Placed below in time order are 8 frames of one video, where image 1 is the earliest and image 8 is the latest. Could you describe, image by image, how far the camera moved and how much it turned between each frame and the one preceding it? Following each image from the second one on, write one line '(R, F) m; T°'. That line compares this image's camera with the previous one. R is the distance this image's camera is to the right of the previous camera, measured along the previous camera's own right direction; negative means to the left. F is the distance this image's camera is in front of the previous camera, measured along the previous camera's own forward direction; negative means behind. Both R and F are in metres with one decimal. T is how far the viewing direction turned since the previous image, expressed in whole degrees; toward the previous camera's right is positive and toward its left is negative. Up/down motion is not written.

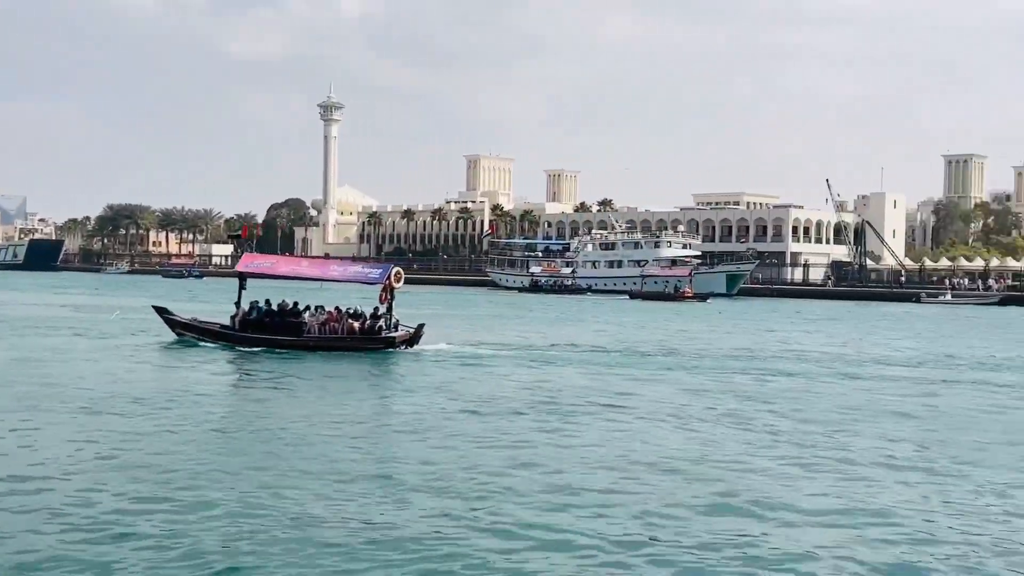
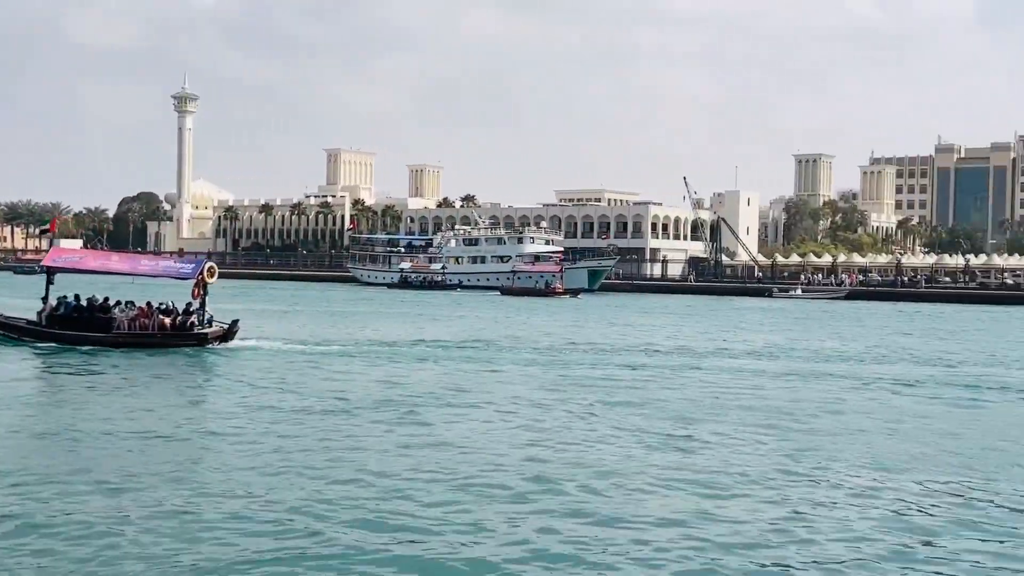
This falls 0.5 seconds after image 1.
(+0.7, +0.7) m; +7°
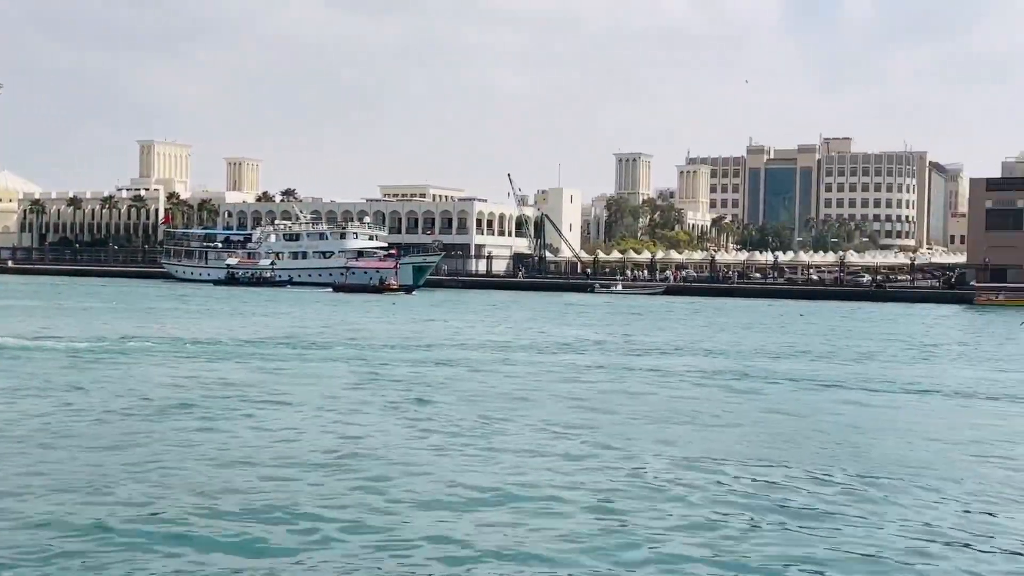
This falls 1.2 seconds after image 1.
(+0.8, +0.5) m; +8°
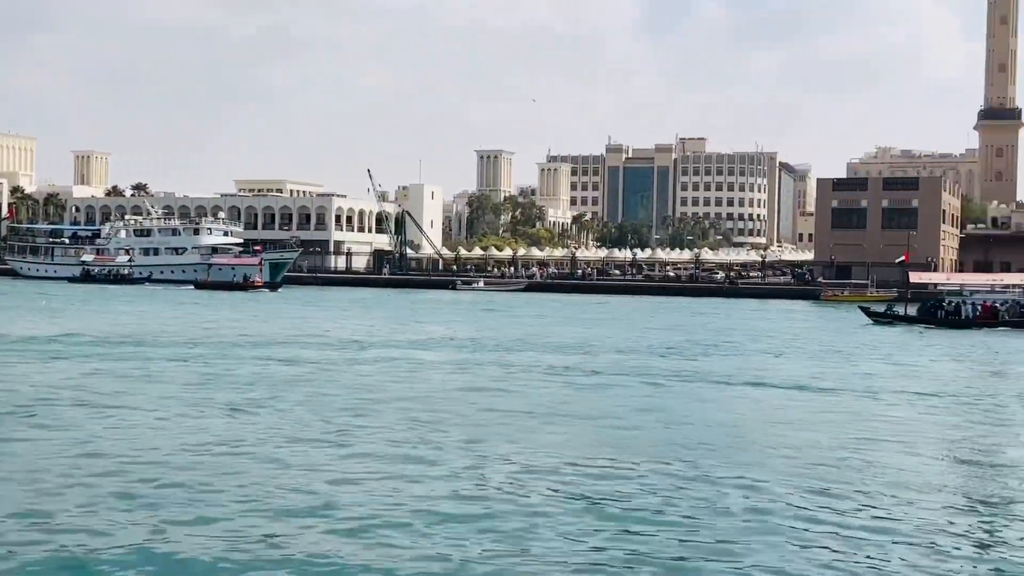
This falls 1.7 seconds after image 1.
(+0.5, +0.3) m; +7°
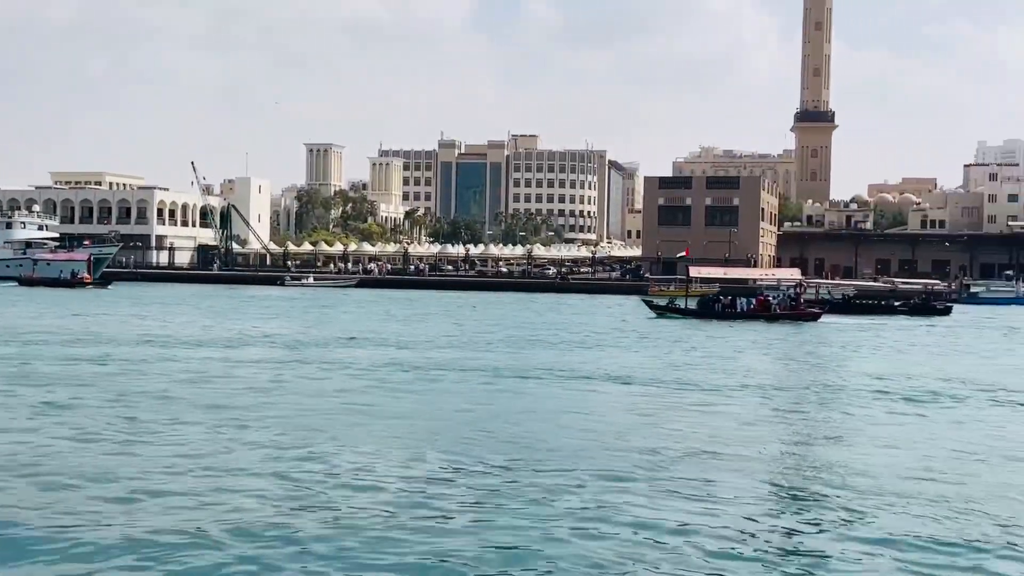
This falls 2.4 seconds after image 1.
(+0.6, +0.6) m; +8°
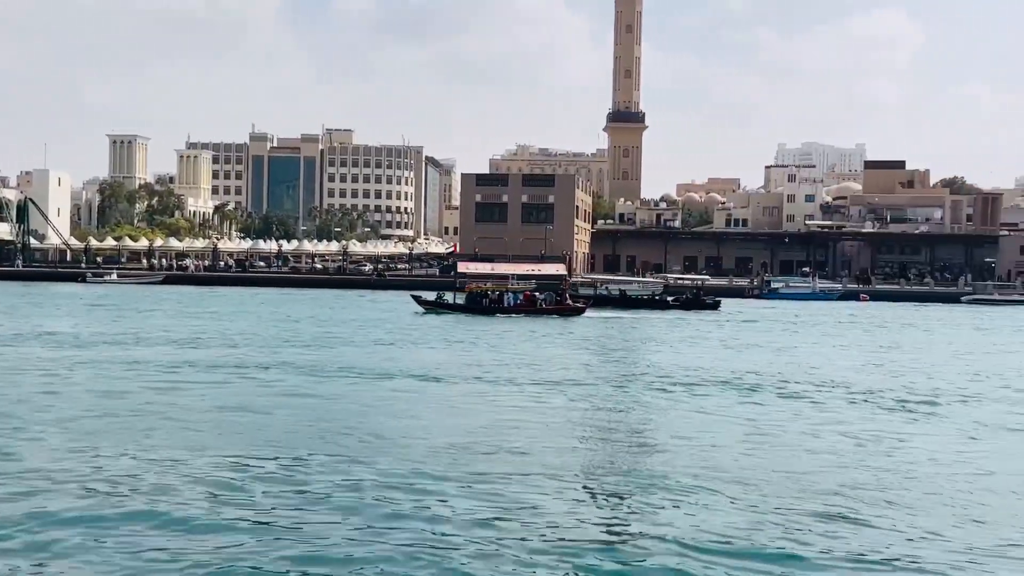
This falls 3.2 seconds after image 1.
(+0.4, +1.6) m; +9°
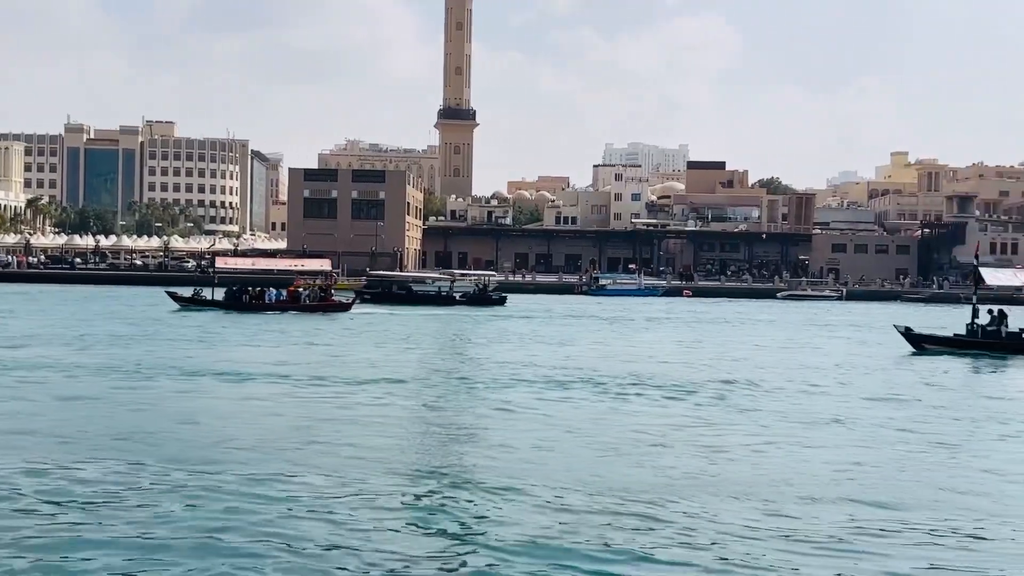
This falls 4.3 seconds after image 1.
(+0.3, +0.7) m; +8°
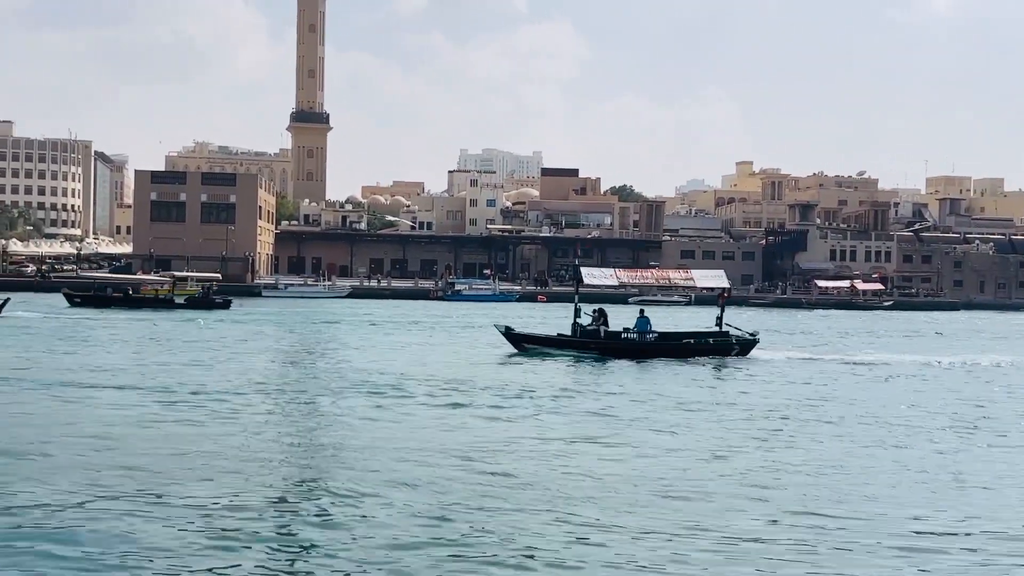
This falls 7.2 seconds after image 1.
(-0.1, +0.4) m; +7°
